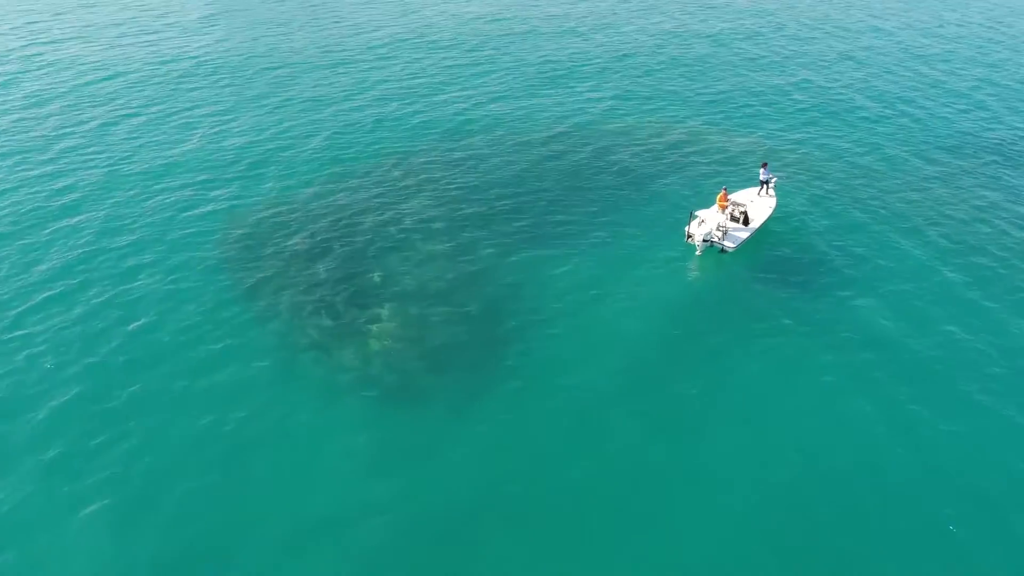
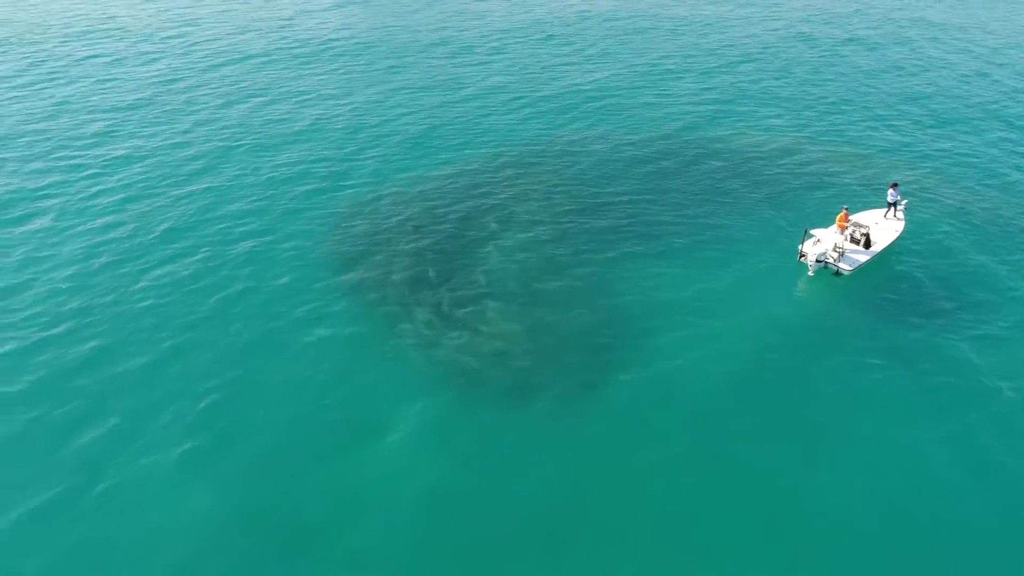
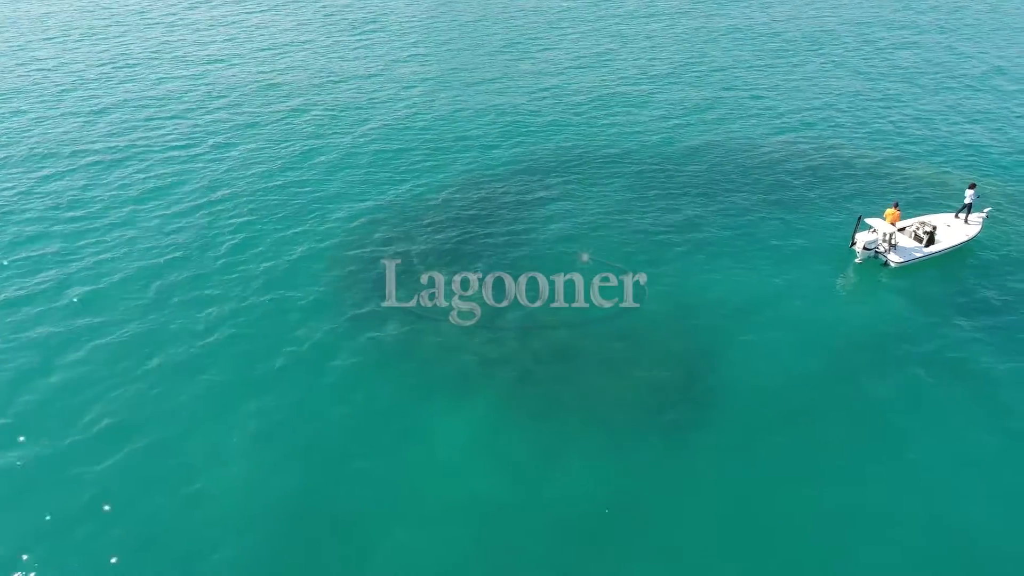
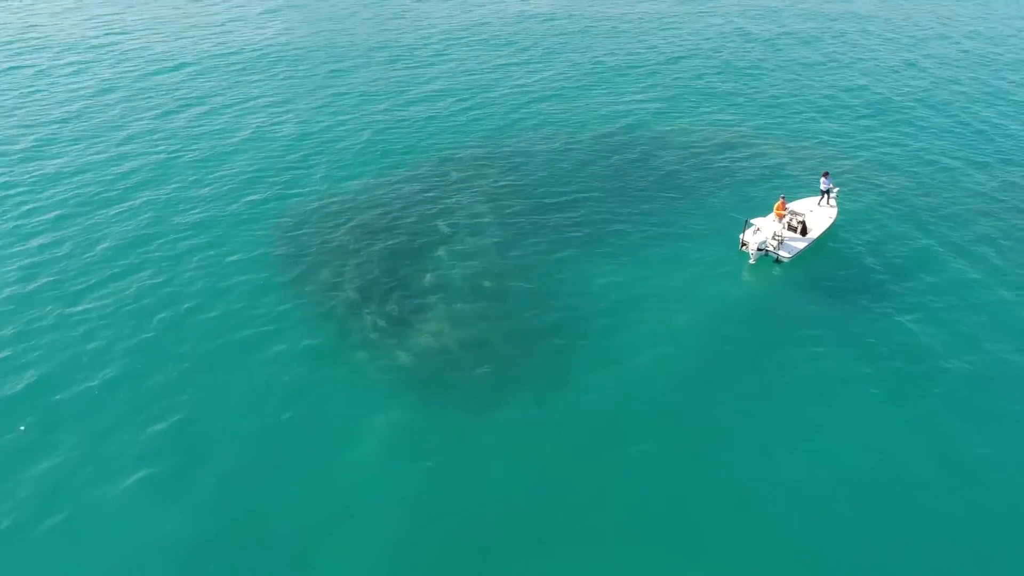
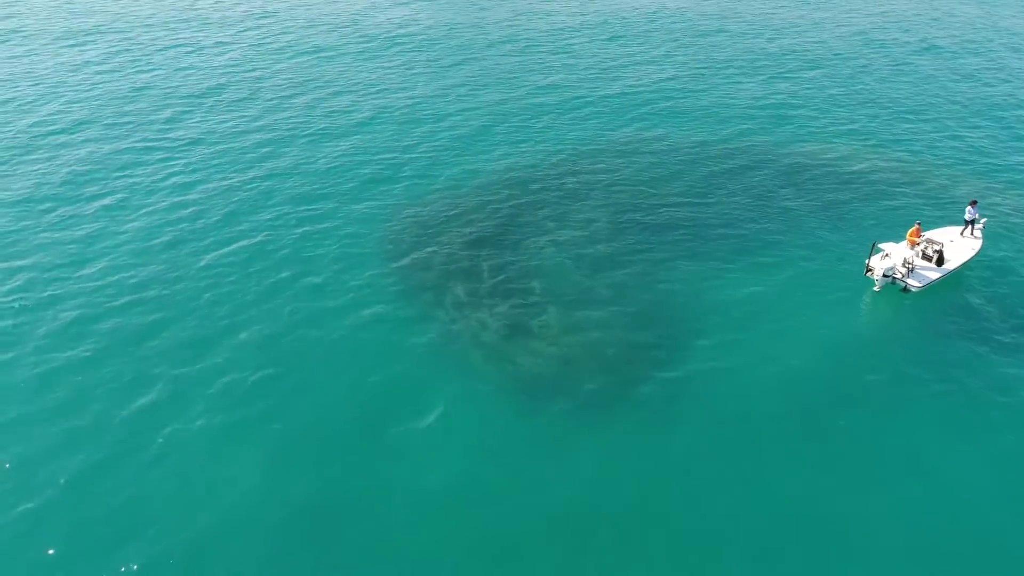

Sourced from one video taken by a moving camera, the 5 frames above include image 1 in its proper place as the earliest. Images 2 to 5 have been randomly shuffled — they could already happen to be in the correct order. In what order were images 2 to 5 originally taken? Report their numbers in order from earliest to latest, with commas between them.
4, 2, 5, 3
